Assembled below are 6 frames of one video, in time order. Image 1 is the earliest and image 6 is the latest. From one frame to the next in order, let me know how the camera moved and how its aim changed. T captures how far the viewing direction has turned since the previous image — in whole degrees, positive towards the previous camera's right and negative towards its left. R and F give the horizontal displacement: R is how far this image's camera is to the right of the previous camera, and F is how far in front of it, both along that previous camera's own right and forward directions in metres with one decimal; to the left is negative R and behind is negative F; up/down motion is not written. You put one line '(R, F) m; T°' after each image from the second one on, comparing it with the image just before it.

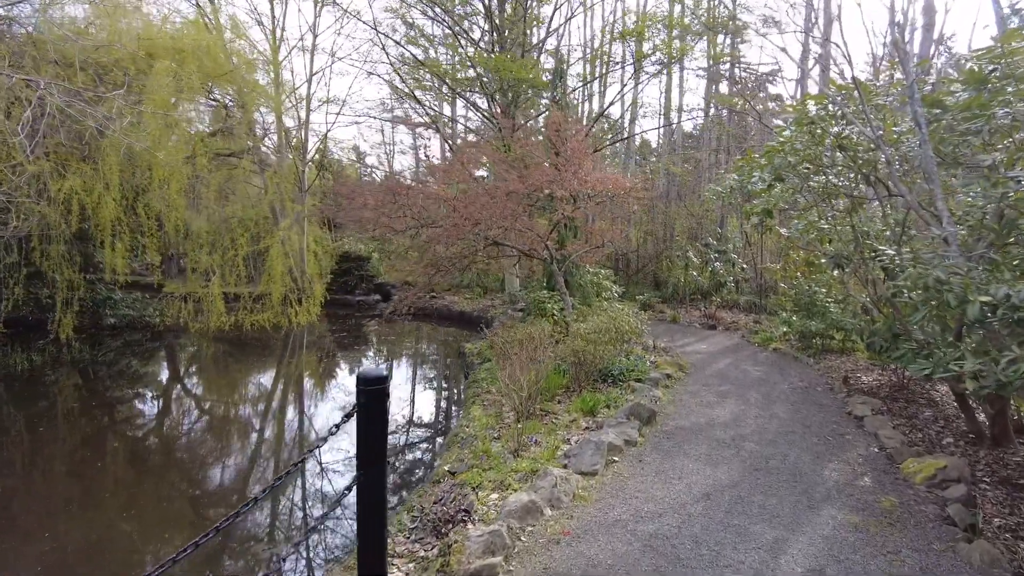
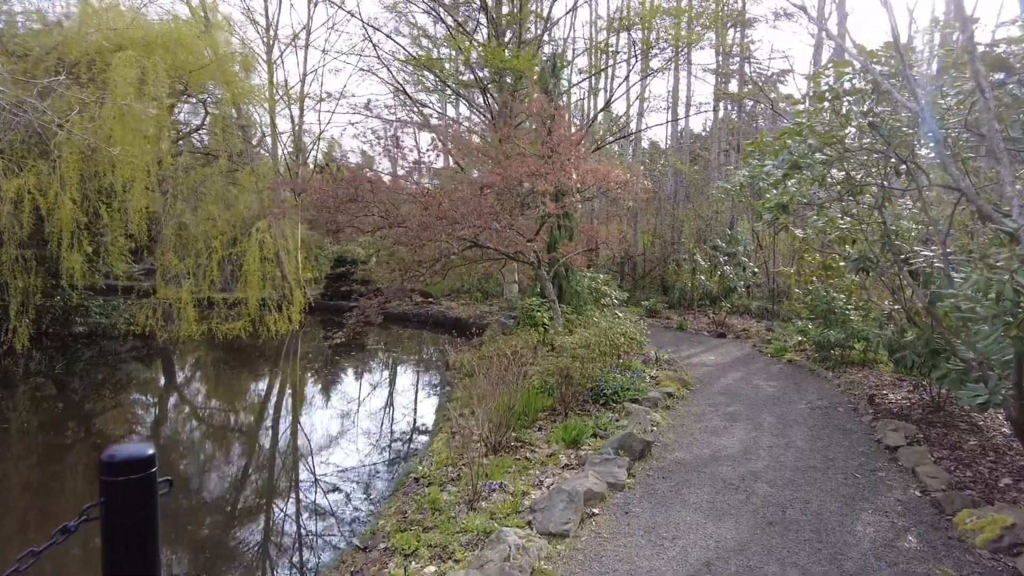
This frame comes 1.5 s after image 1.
(+0.2, +0.6) m; -1°
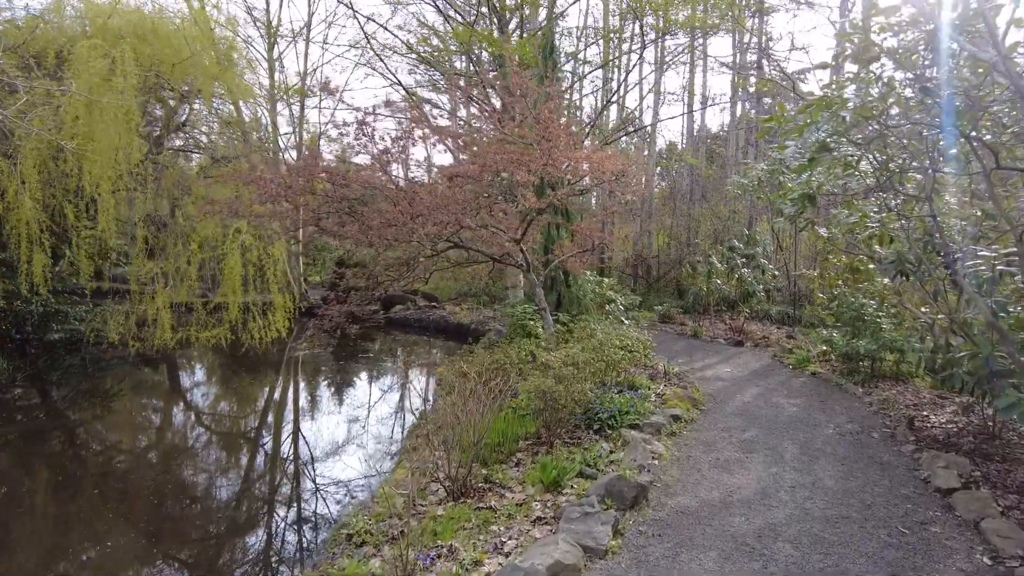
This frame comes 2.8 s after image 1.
(+0.2, +0.6) m; -1°
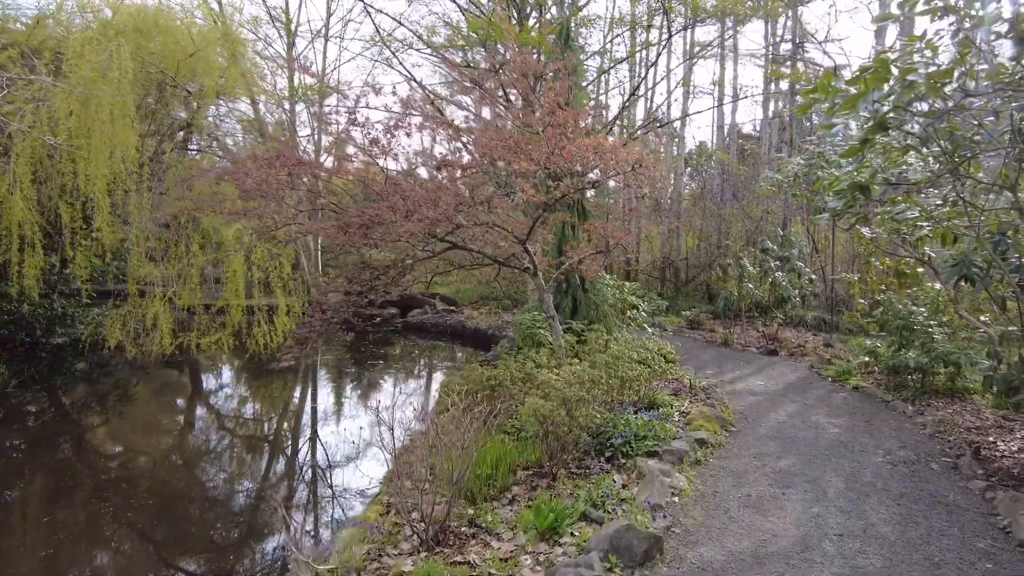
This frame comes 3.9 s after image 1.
(+0.1, +0.5) m; -2°
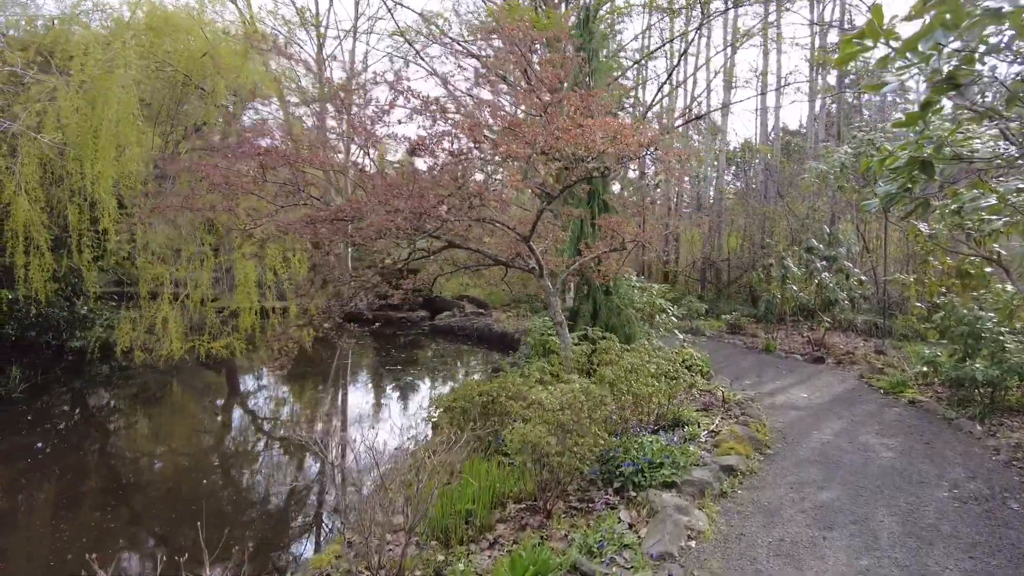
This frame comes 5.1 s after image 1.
(+0.2, +0.4) m; -4°
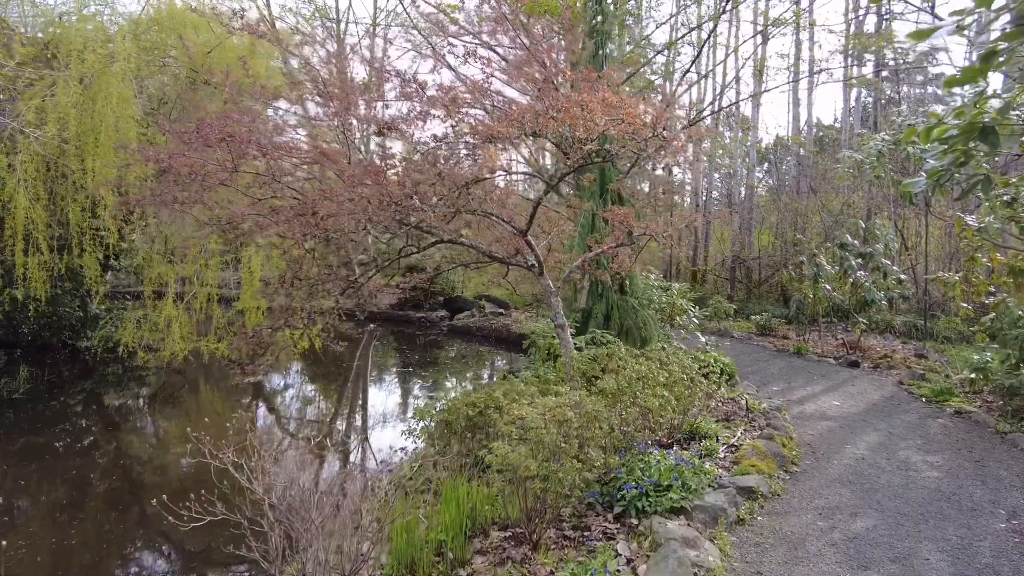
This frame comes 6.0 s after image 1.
(+0.2, +0.3) m; -3°
